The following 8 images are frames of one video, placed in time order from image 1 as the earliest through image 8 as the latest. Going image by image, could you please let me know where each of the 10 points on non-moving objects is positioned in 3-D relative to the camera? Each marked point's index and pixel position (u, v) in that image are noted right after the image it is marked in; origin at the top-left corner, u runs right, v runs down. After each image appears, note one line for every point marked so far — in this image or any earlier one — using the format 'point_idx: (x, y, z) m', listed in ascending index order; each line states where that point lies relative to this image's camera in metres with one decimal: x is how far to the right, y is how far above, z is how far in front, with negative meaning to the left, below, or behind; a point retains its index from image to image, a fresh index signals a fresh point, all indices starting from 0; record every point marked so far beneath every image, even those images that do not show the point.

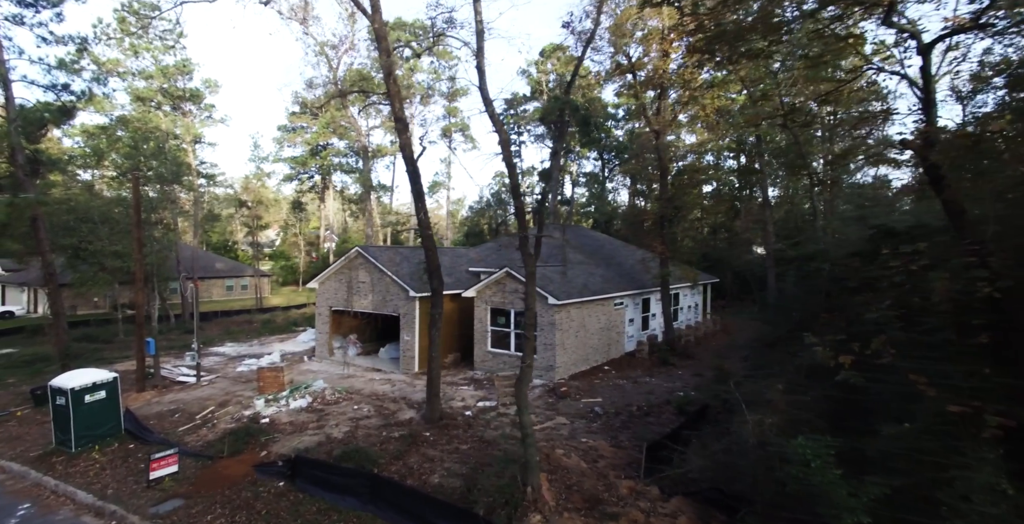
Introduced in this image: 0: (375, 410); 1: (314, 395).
0: (-3.5, -3.9, +12.8) m
1: (-5.6, -3.8, +14.2) m
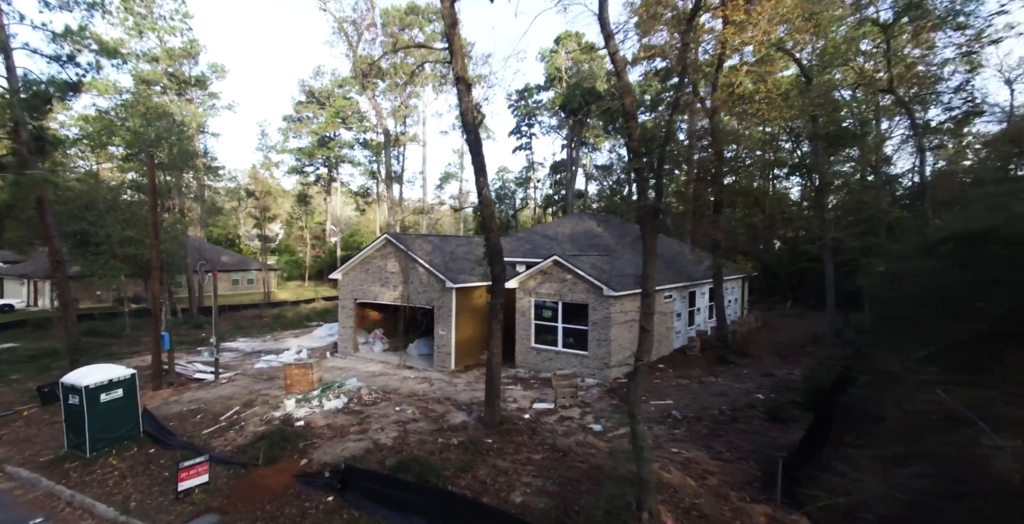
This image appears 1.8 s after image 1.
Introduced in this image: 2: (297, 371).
0: (-2.1, -3.6, +11.6) m
1: (-4.2, -3.4, +12.9) m
2: (-6.0, -3.1, +13.8) m
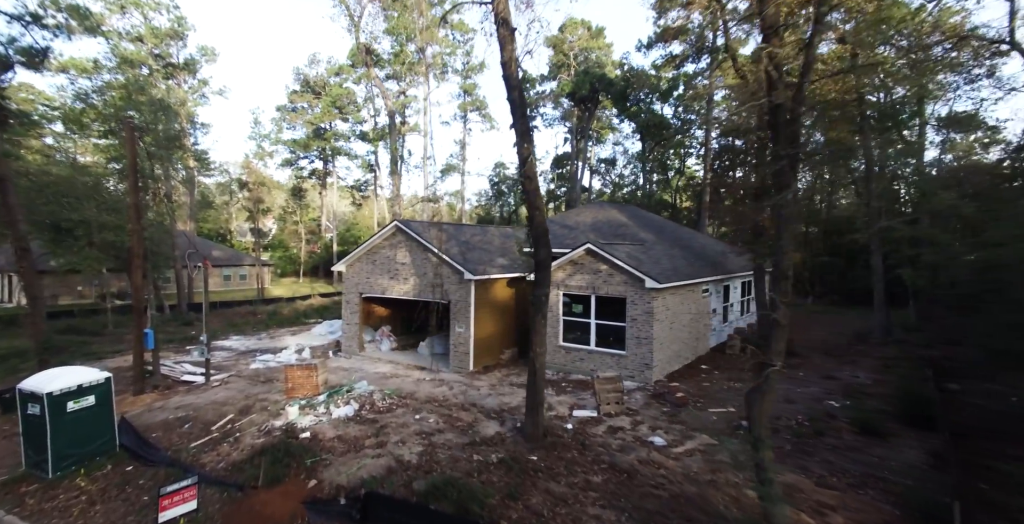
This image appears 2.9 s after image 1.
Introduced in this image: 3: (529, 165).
0: (-1.3, -3.3, +10.1) m
1: (-3.5, -3.1, +11.4) m
2: (-5.3, -2.7, +12.2) m
3: (+0.3, +1.6, +8.2) m
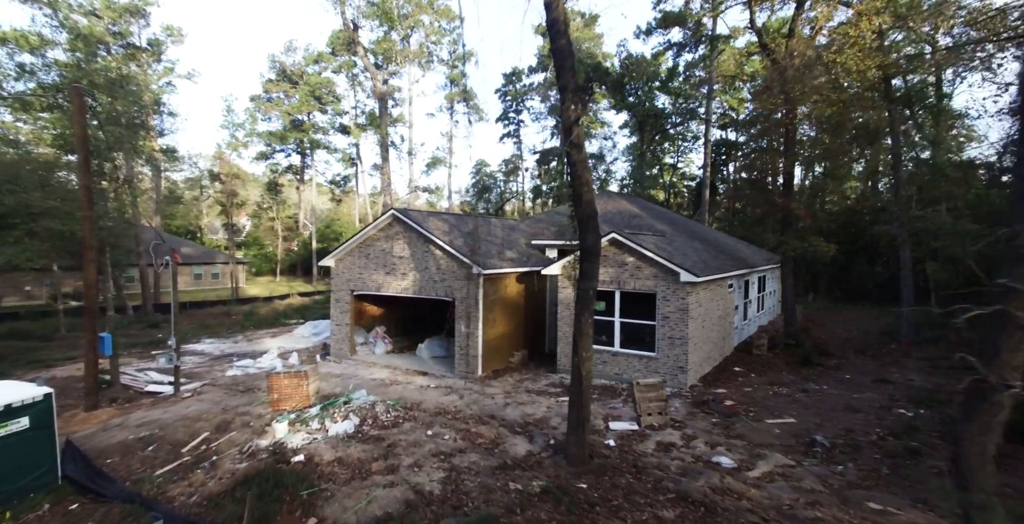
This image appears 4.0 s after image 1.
0: (-0.8, -3.1, +8.6) m
1: (-3.0, -2.9, +9.8) m
2: (-4.8, -2.6, +10.6) m
3: (+0.9, +1.8, +6.8) m
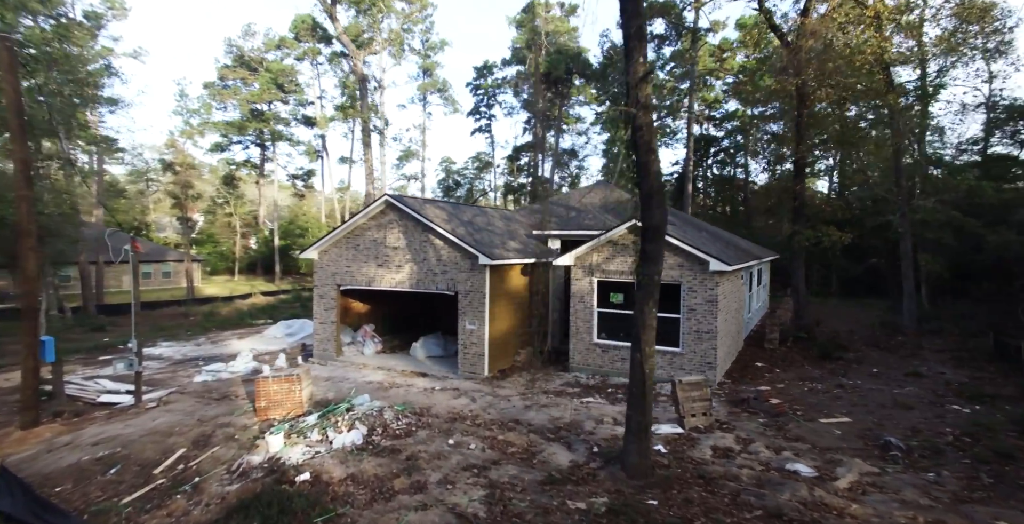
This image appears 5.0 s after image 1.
0: (-0.2, -2.9, +7.5) m
1: (-2.5, -2.7, +8.6) m
2: (-4.4, -2.3, +9.2) m
3: (+1.5, +2.0, +5.8) m
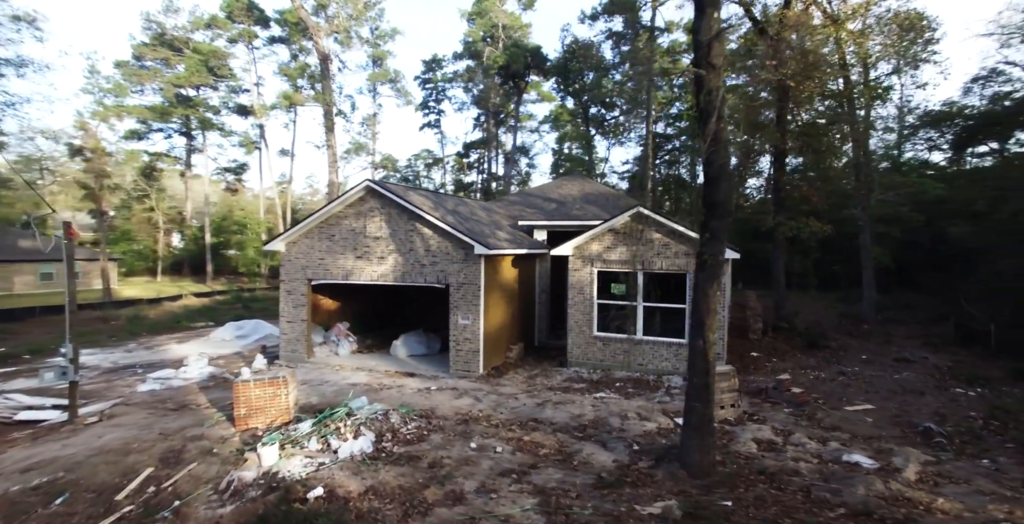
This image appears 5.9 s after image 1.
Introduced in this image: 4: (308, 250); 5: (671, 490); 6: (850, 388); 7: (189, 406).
0: (+0.2, -2.6, +6.9) m
1: (-2.2, -2.5, +7.6) m
2: (-4.1, -2.1, +8.0) m
3: (+2.2, +2.3, +5.4) m
4: (-5.1, +0.3, +12.5) m
5: (+1.8, -2.5, +5.6) m
6: (+6.2, -2.3, +9.0) m
7: (-6.3, -2.8, +9.7) m
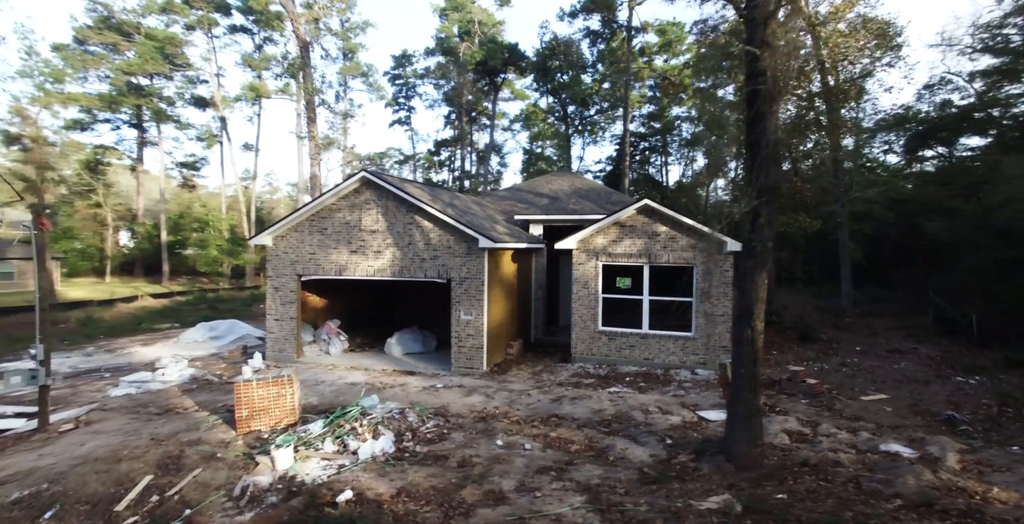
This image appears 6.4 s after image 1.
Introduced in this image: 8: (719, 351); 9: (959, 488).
0: (+0.6, -2.5, +6.6) m
1: (-1.8, -2.4, +7.2) m
2: (-3.8, -2.0, +7.5) m
3: (+2.7, +2.4, +5.3) m
4: (-5.1, +0.5, +11.9) m
5: (+2.3, -2.4, +5.5) m
6: (+6.4, -2.1, +9.2) m
7: (-6.1, -2.7, +9.0) m
8: (+4.3, -1.9, +10.2) m
9: (+4.5, -2.2, +5.0) m
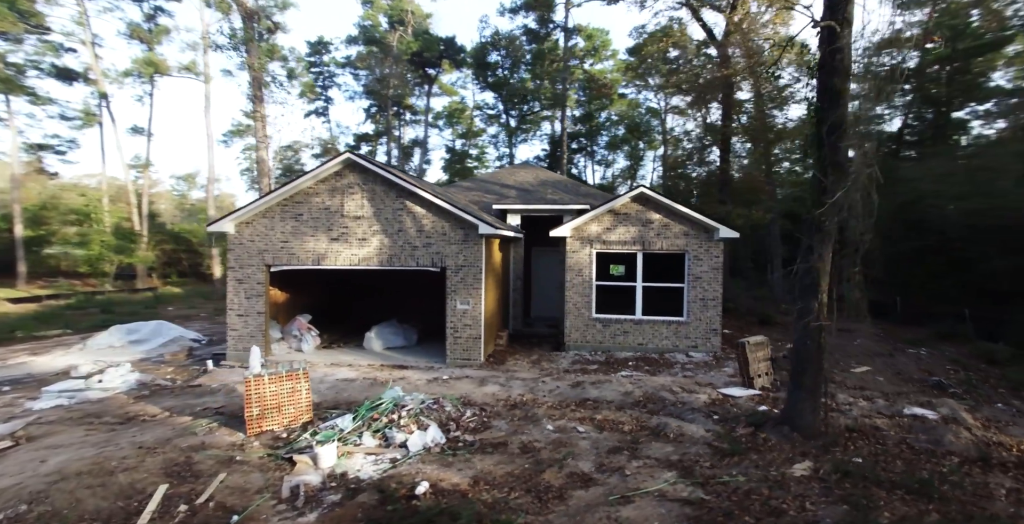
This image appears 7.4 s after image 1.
0: (+1.4, -2.2, +6.5) m
1: (-1.2, -2.1, +6.7) m
2: (-3.1, -1.7, +6.6) m
3: (+3.6, +2.7, +5.6) m
4: (-5.3, +0.7, +10.7) m
5: (+3.2, -2.1, +5.7) m
6: (+6.6, -1.8, +10.1) m
7: (-5.7, -2.4, +7.6) m
8: (+4.3, -1.6, +10.8) m
9: (+5.4, -1.9, +5.7) m
